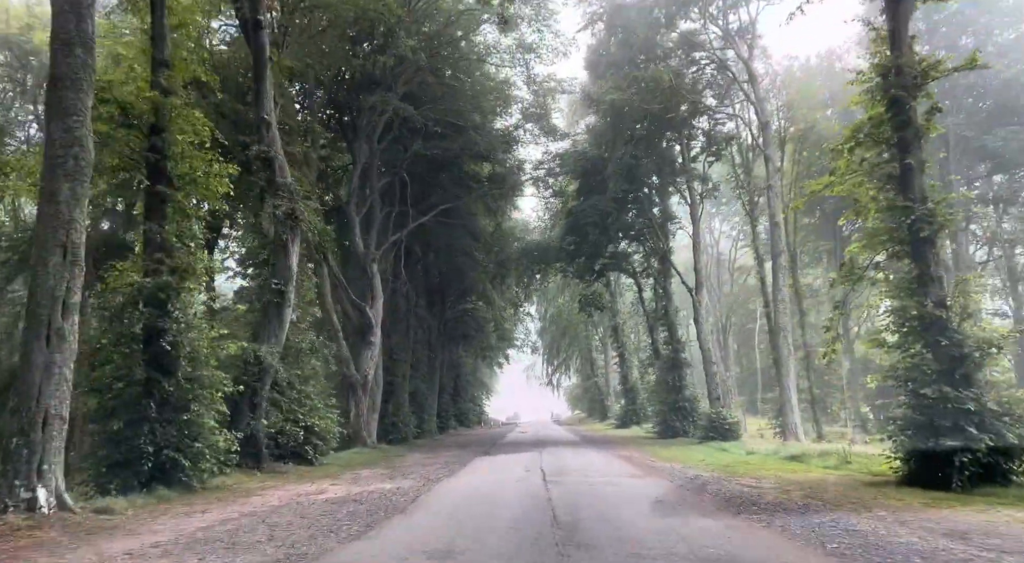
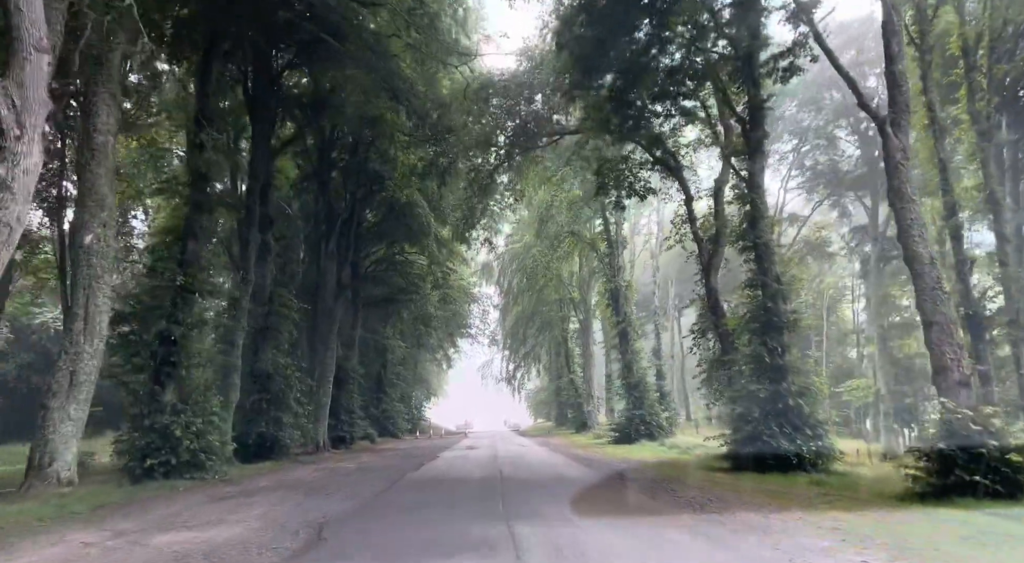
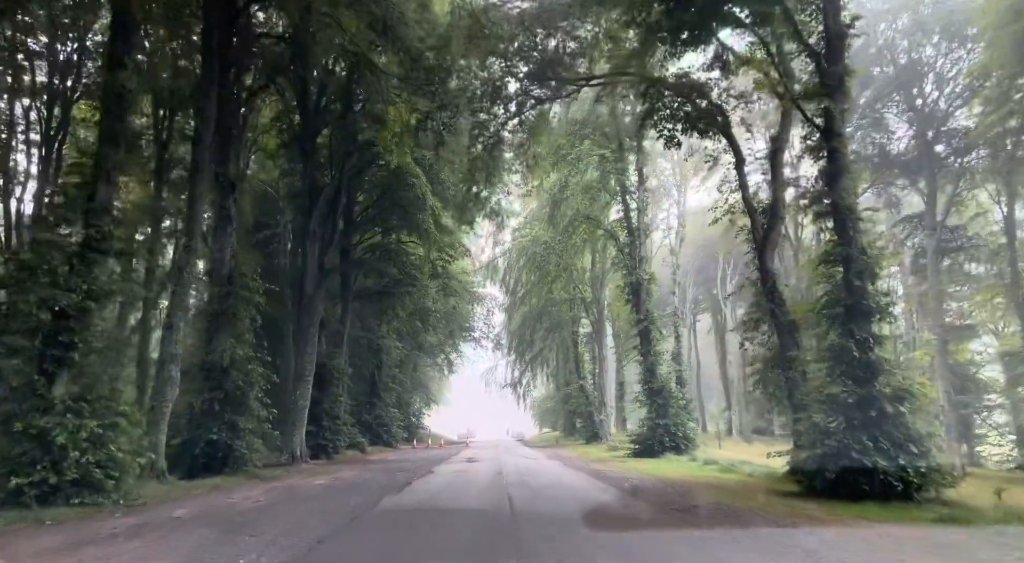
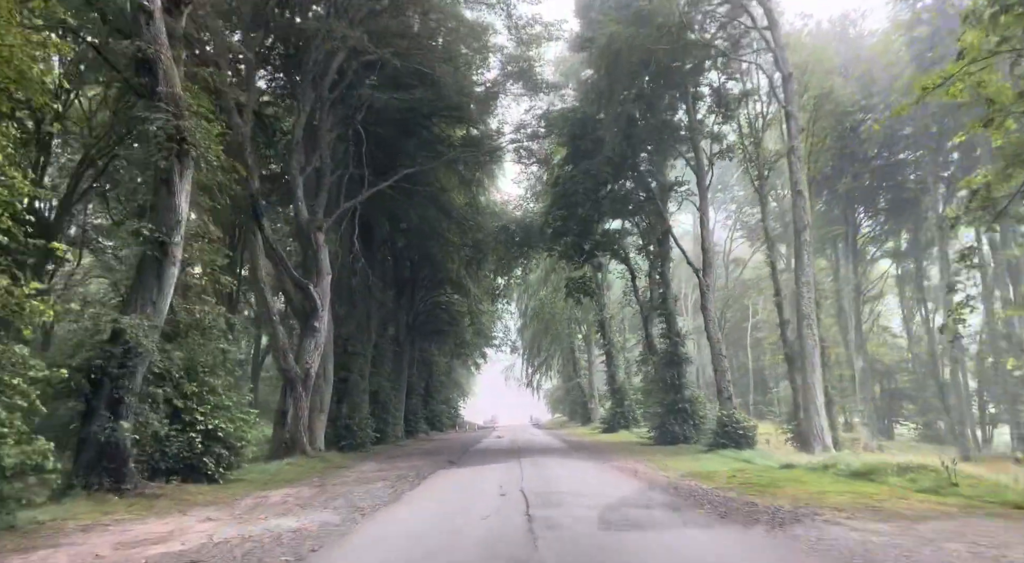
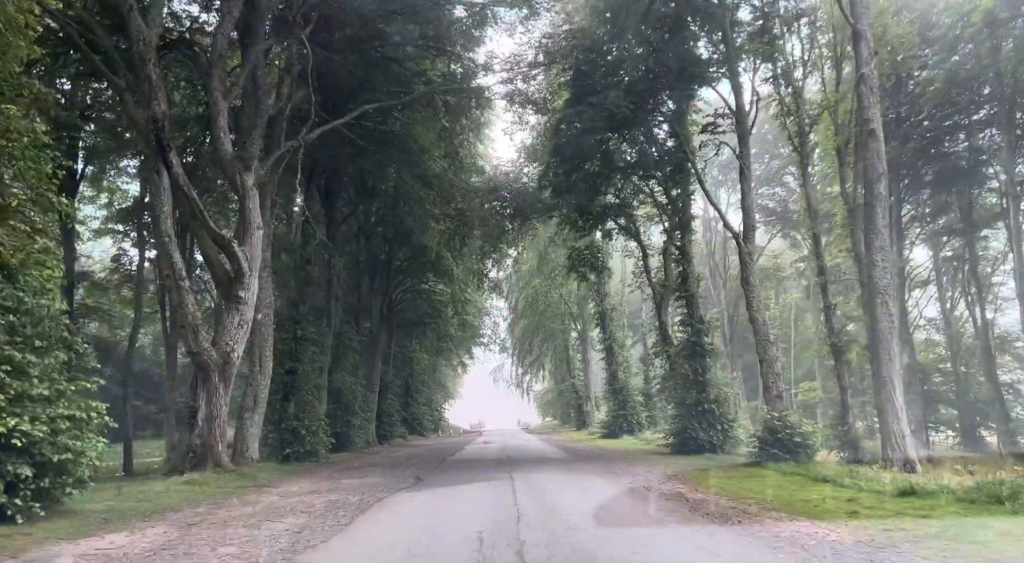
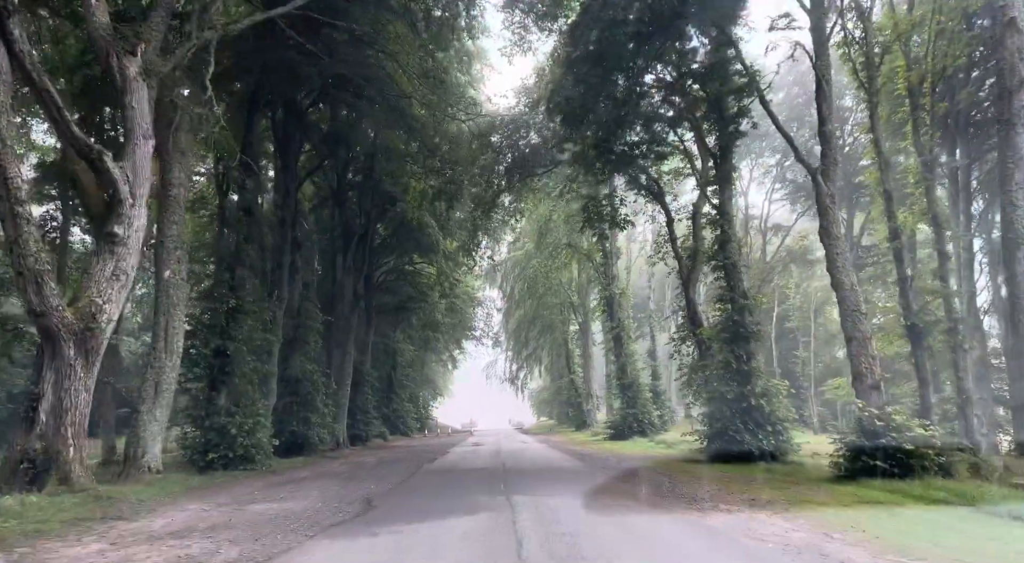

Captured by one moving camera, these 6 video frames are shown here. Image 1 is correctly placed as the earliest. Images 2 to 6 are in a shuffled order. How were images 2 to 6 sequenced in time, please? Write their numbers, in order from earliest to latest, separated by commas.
4, 5, 6, 2, 3
